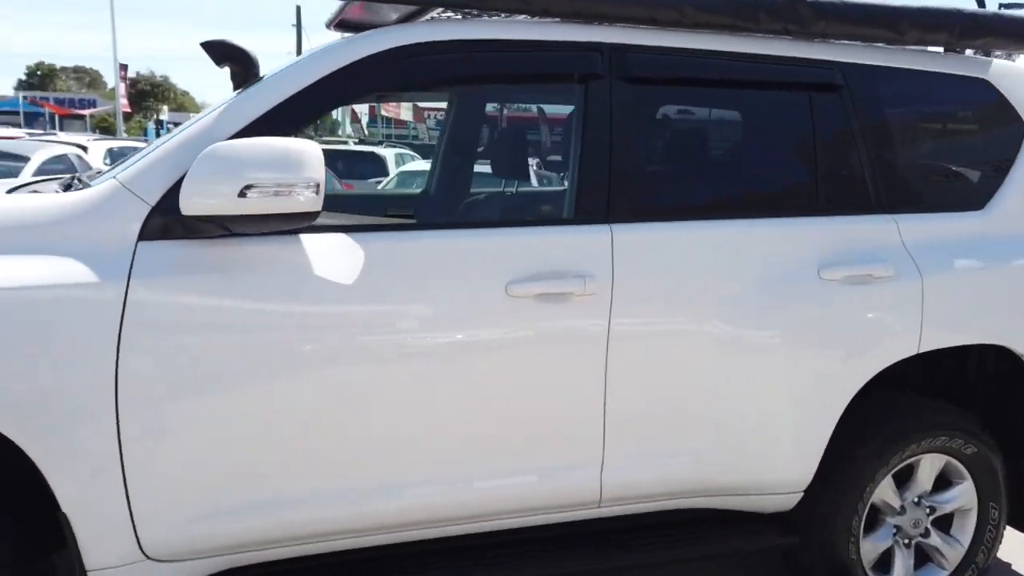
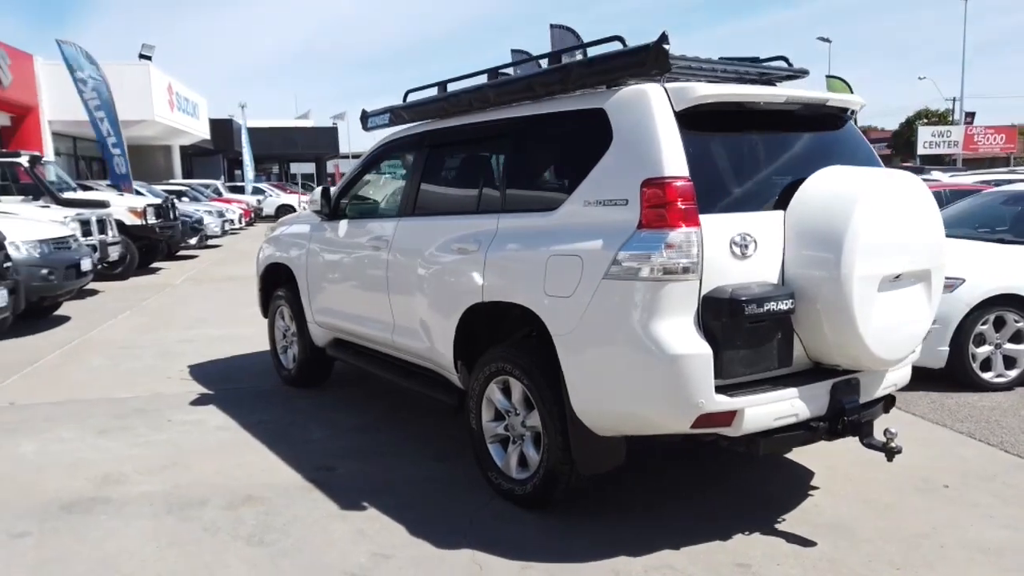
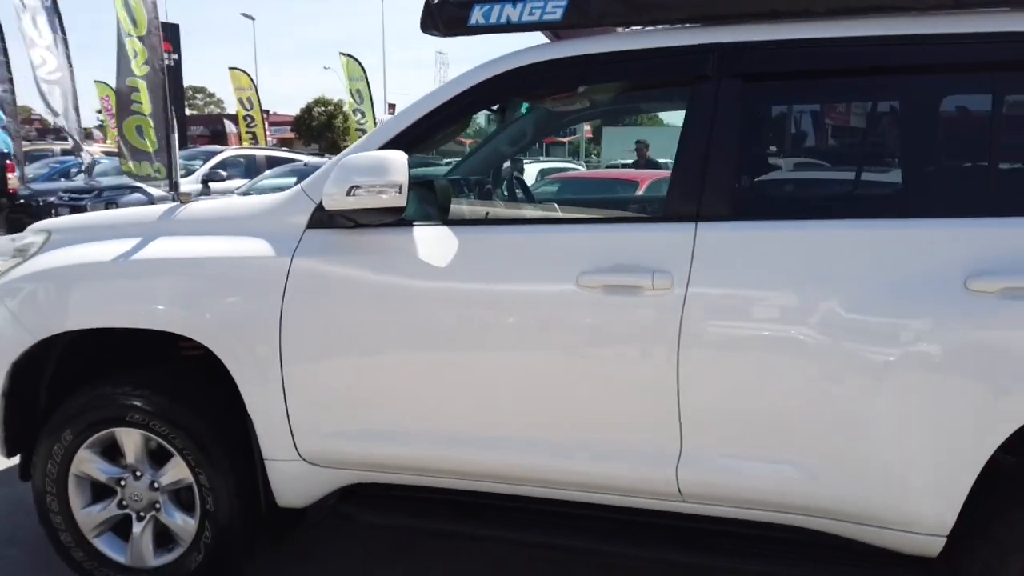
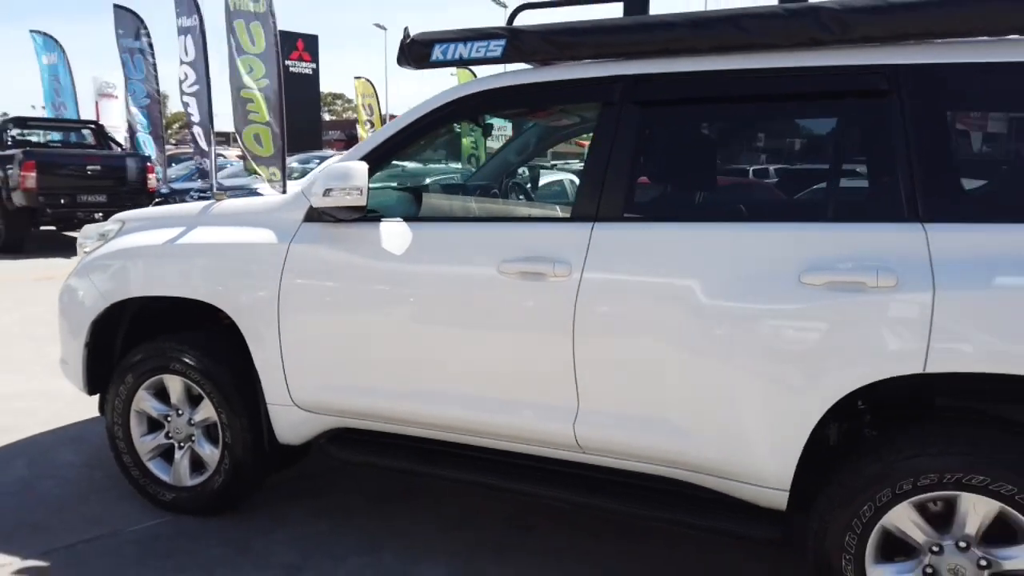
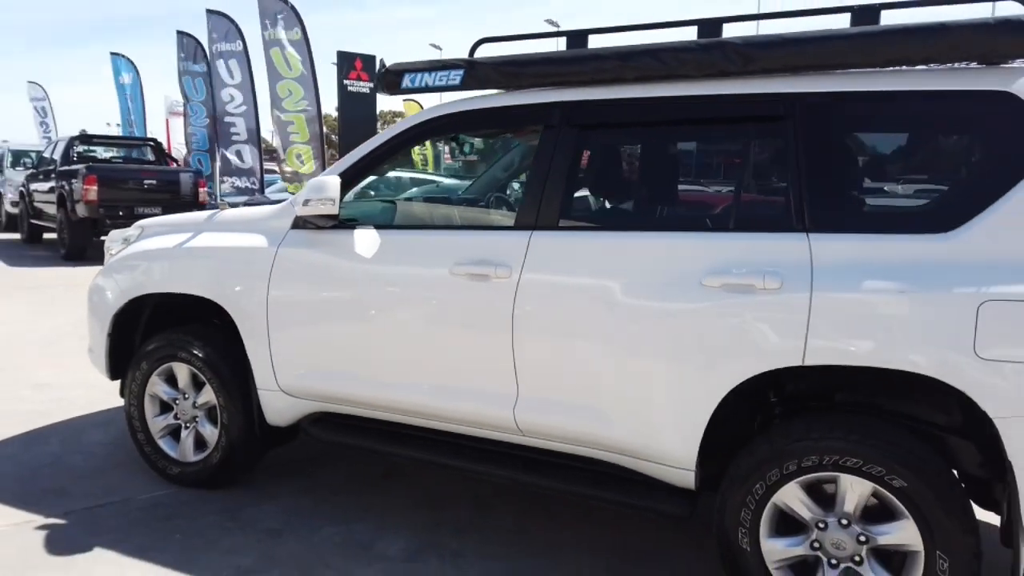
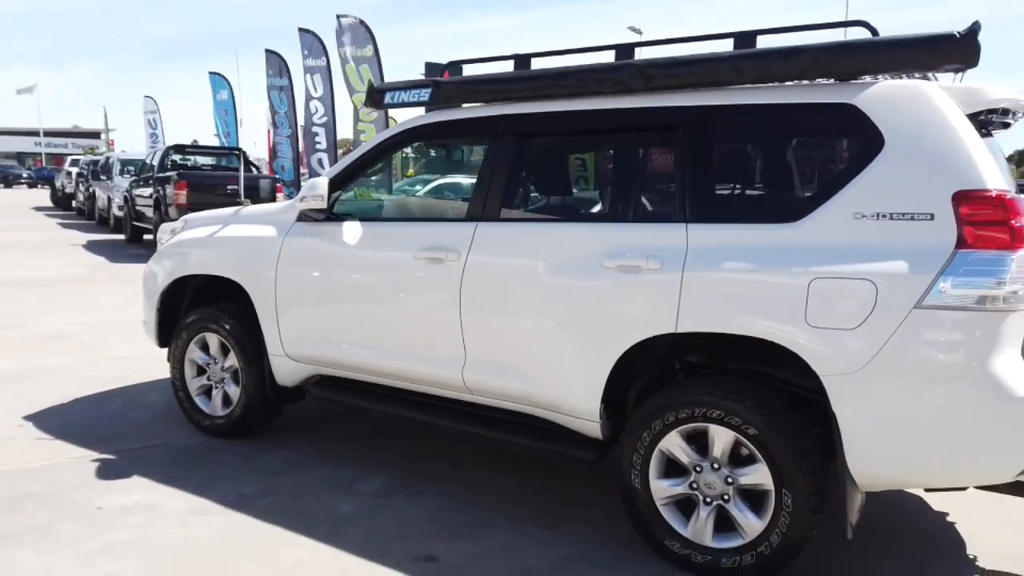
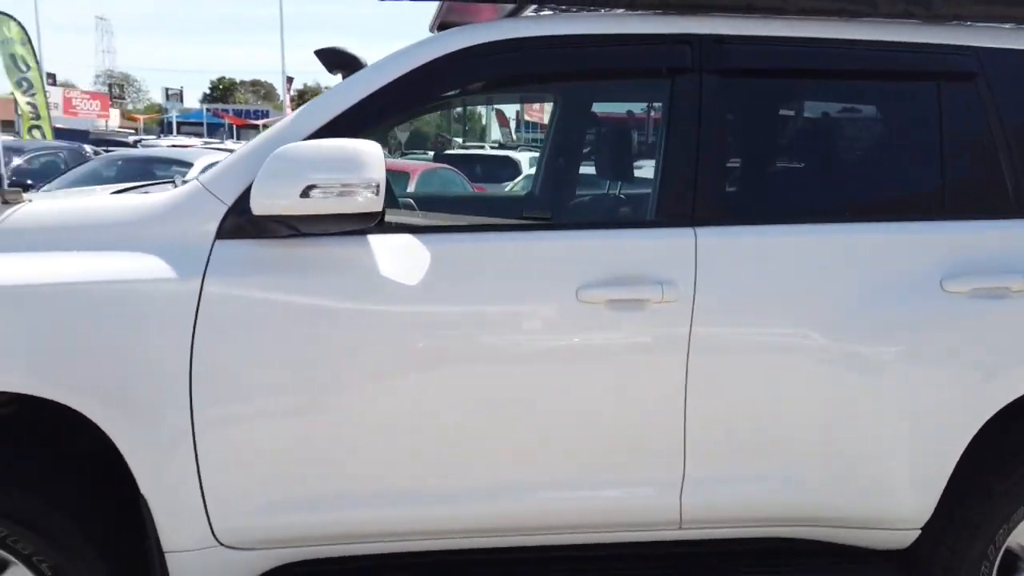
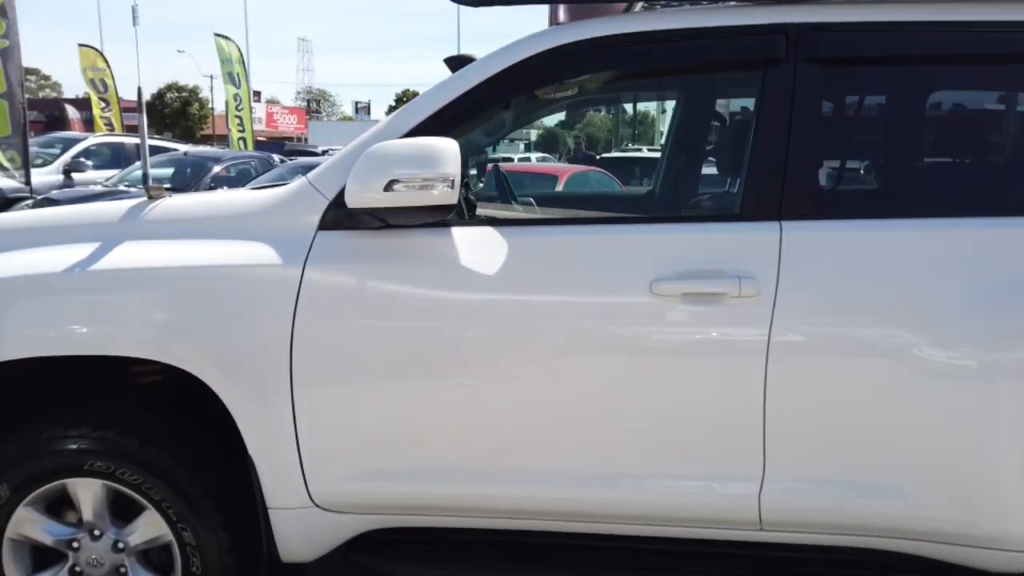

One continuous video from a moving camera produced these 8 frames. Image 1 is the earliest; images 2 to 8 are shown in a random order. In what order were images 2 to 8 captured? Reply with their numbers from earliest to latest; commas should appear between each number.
7, 8, 3, 4, 5, 6, 2
